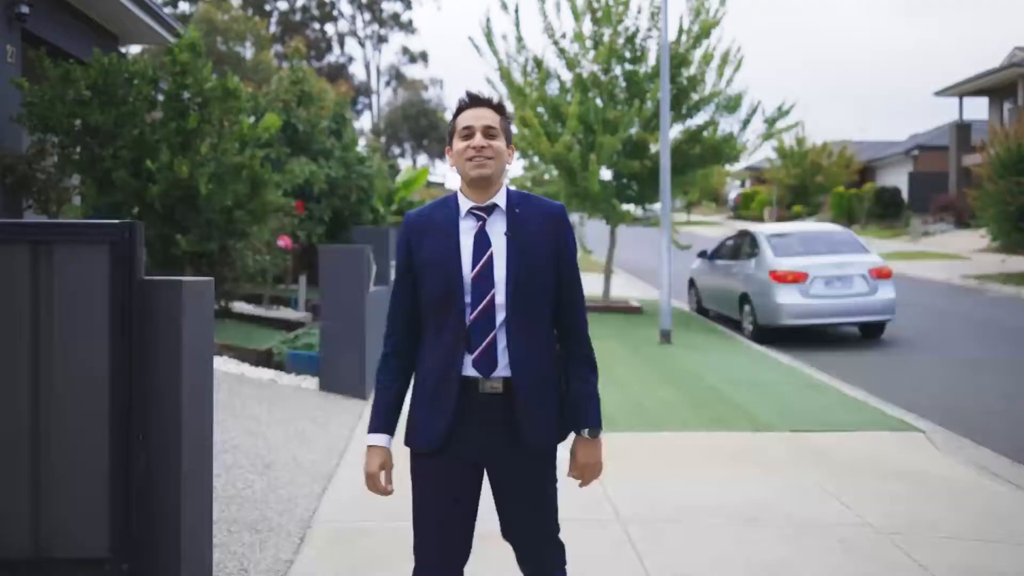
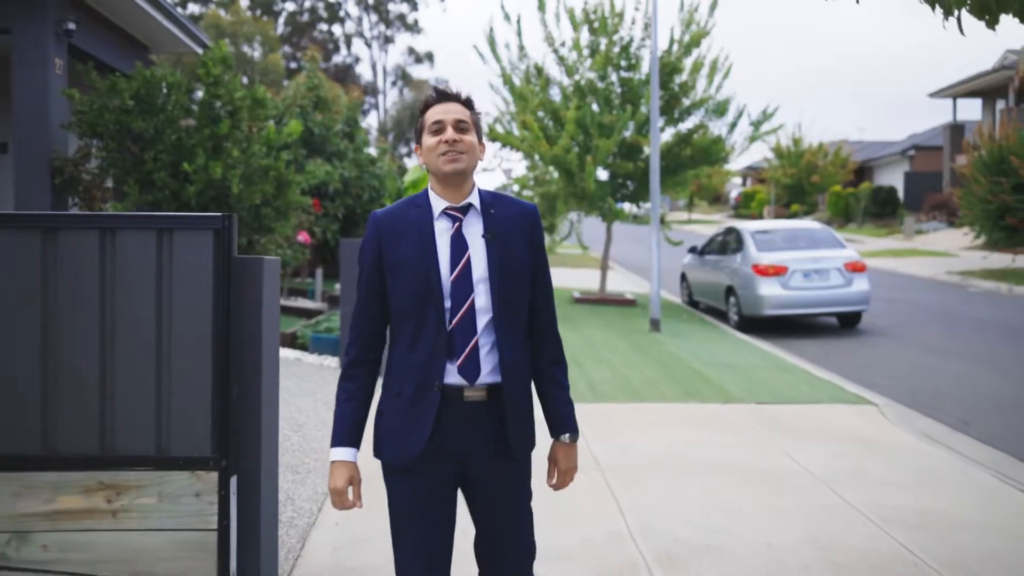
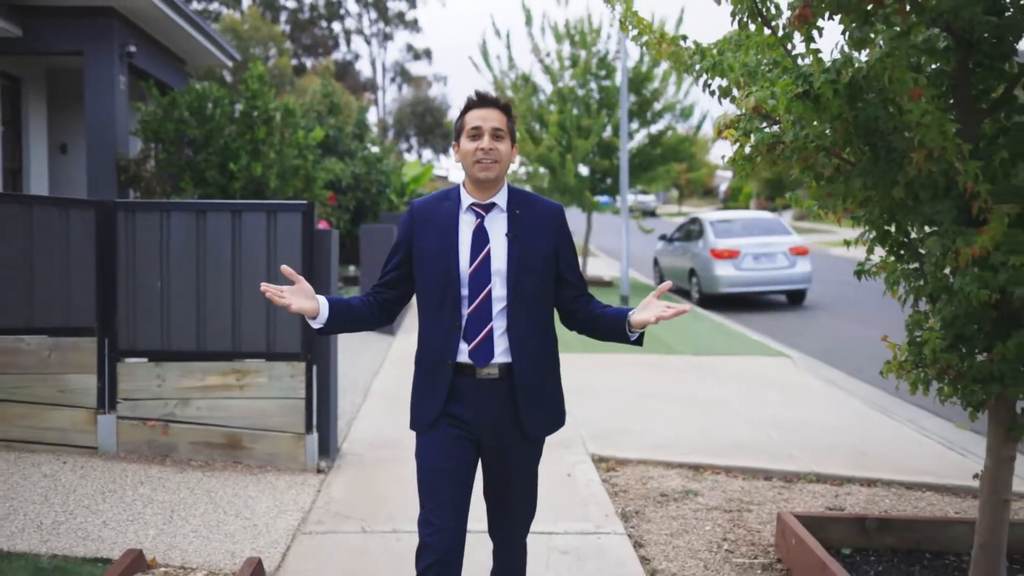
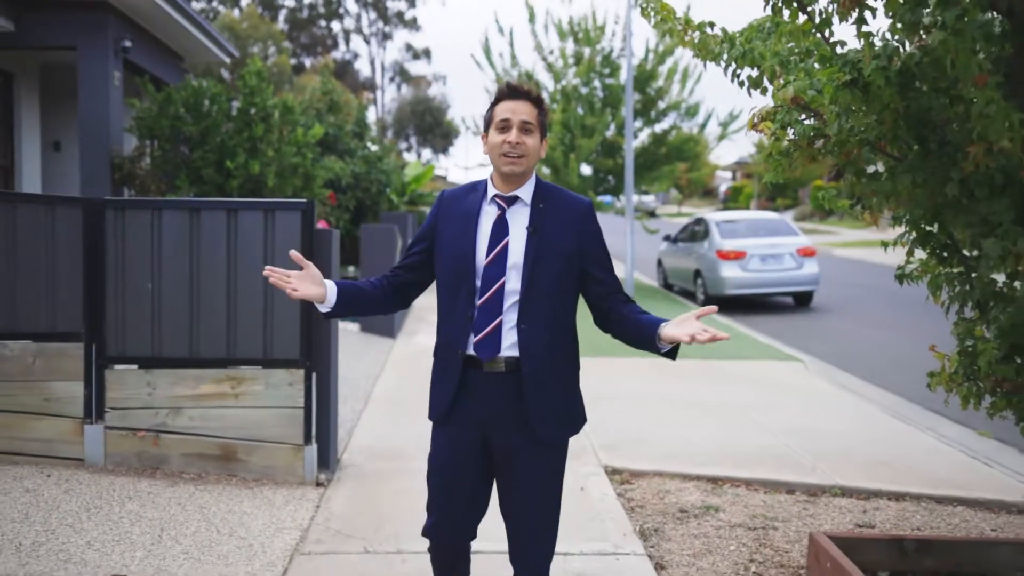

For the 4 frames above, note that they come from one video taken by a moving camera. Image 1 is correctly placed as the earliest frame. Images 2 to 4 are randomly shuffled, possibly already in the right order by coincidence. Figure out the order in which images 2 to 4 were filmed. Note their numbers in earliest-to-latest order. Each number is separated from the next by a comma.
2, 4, 3
